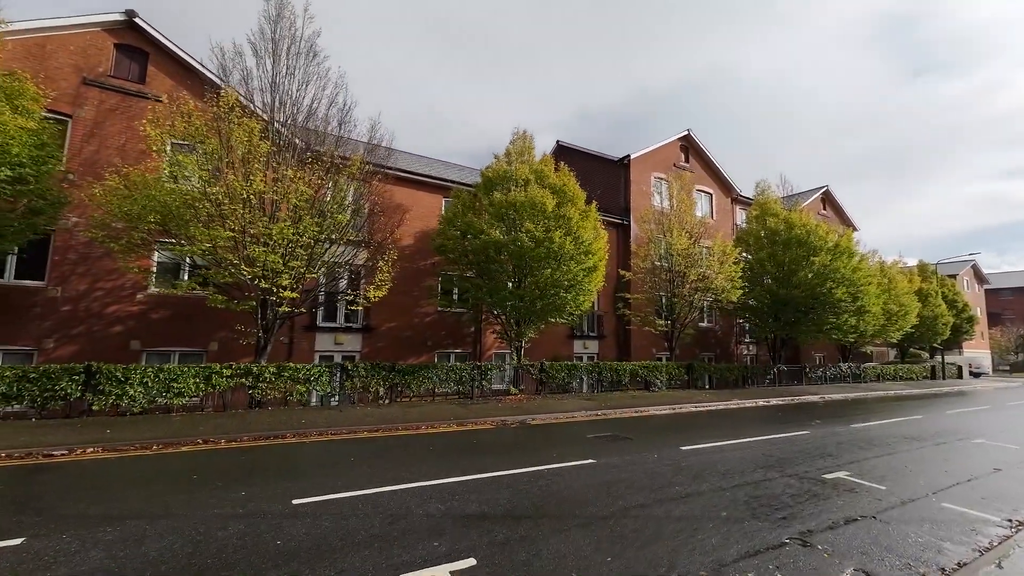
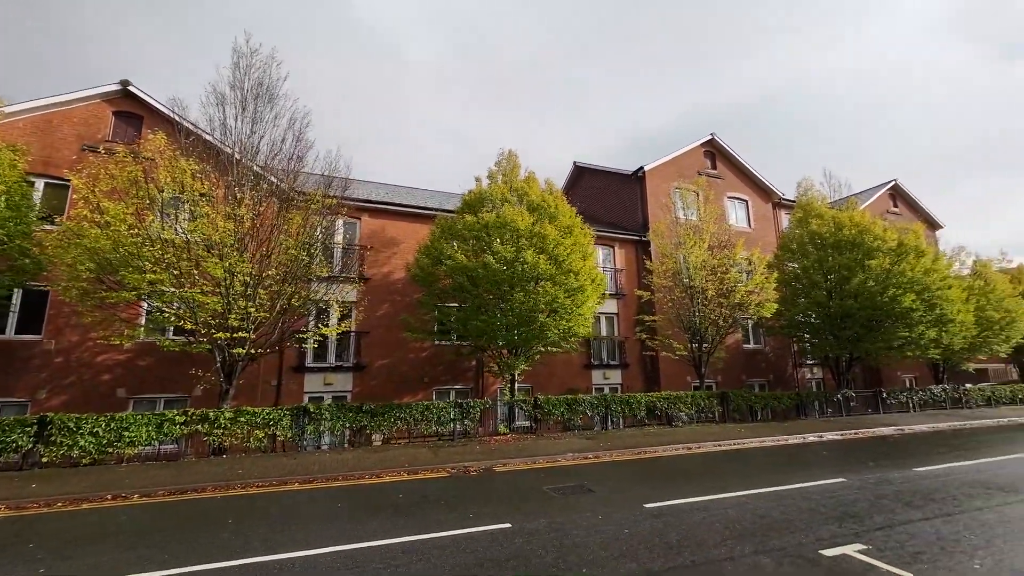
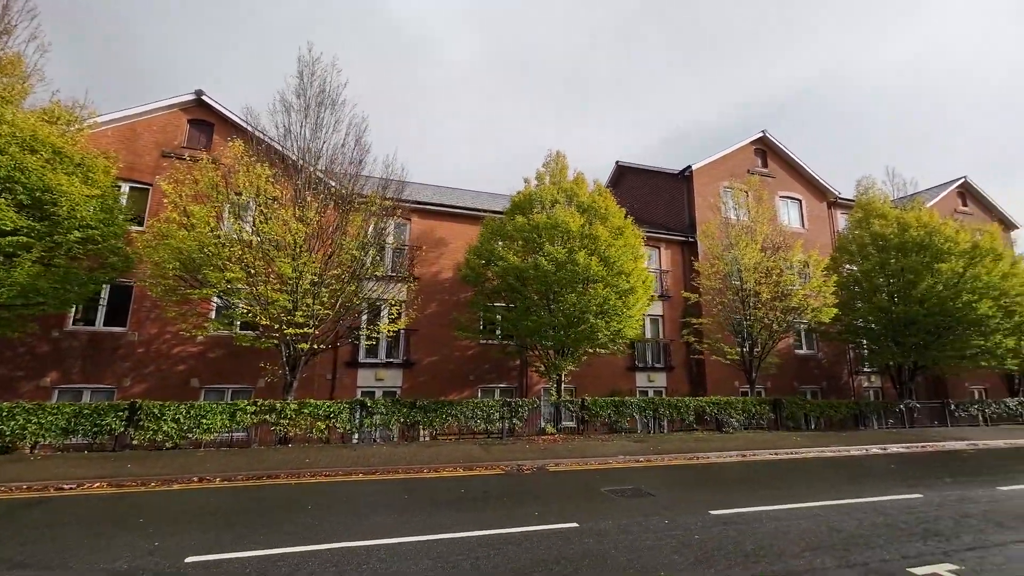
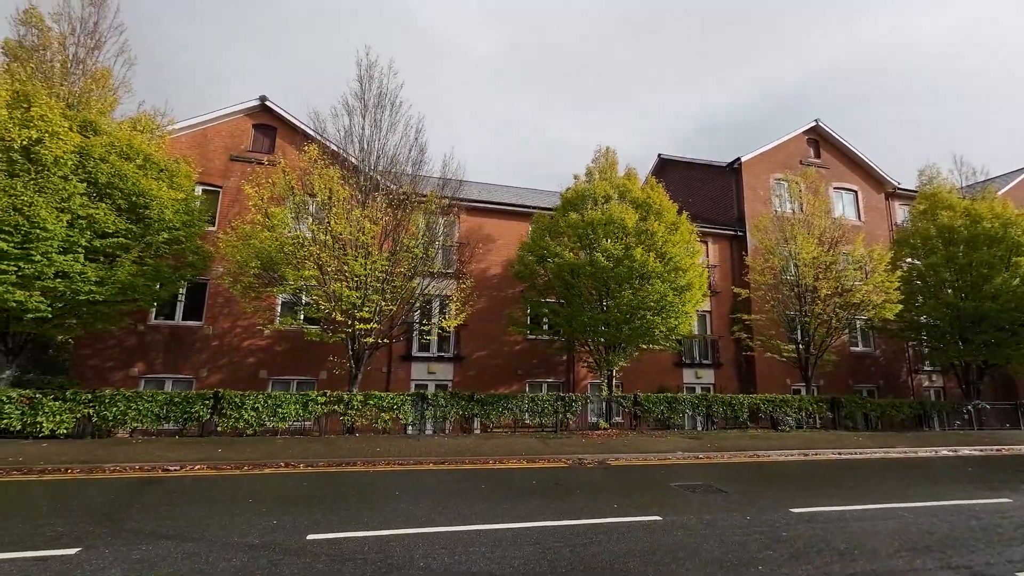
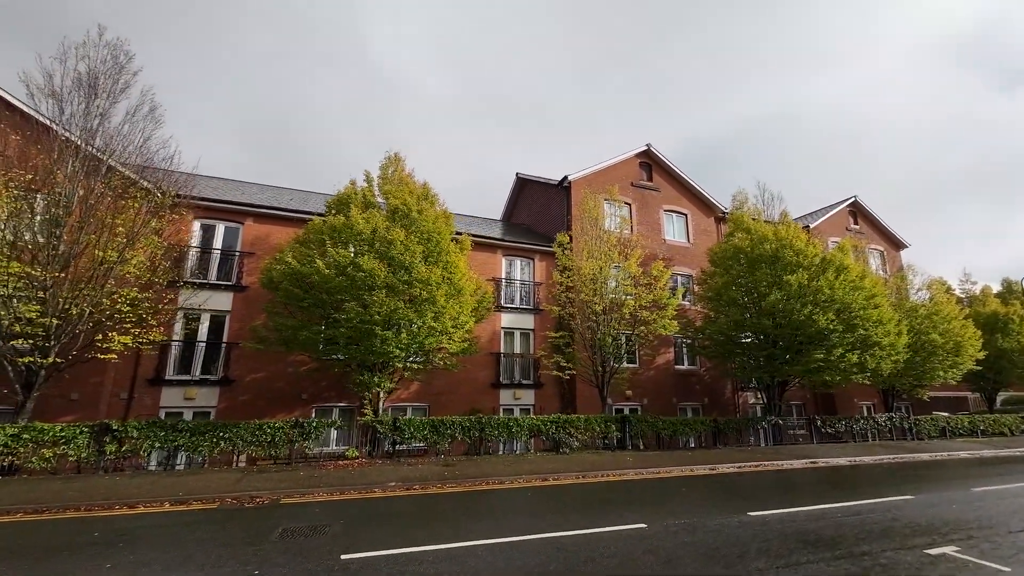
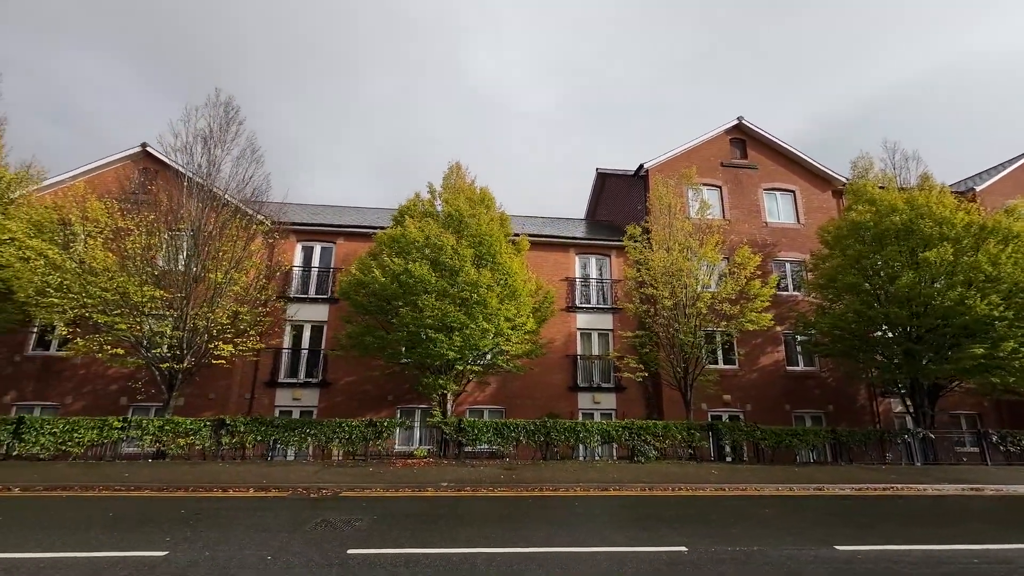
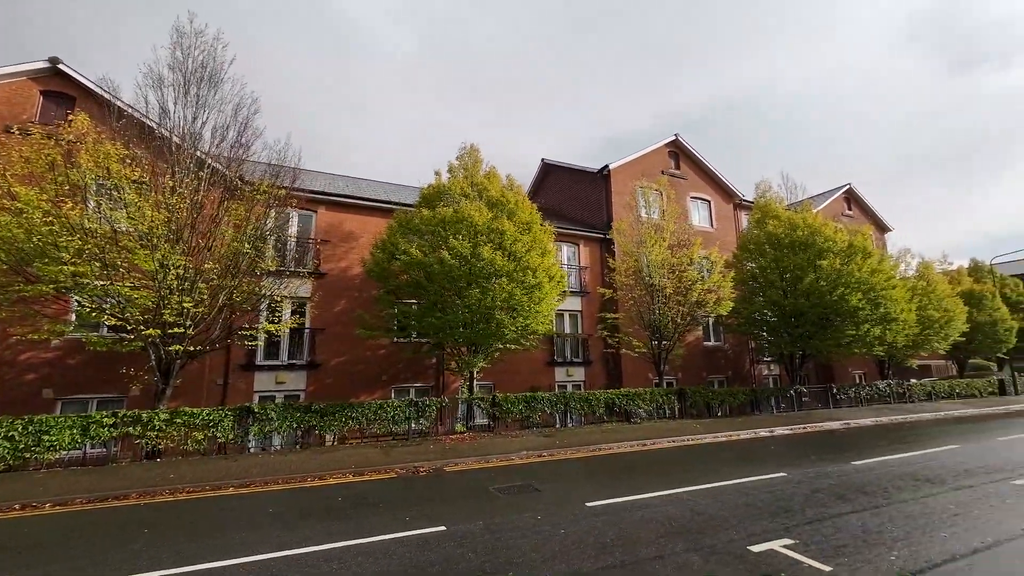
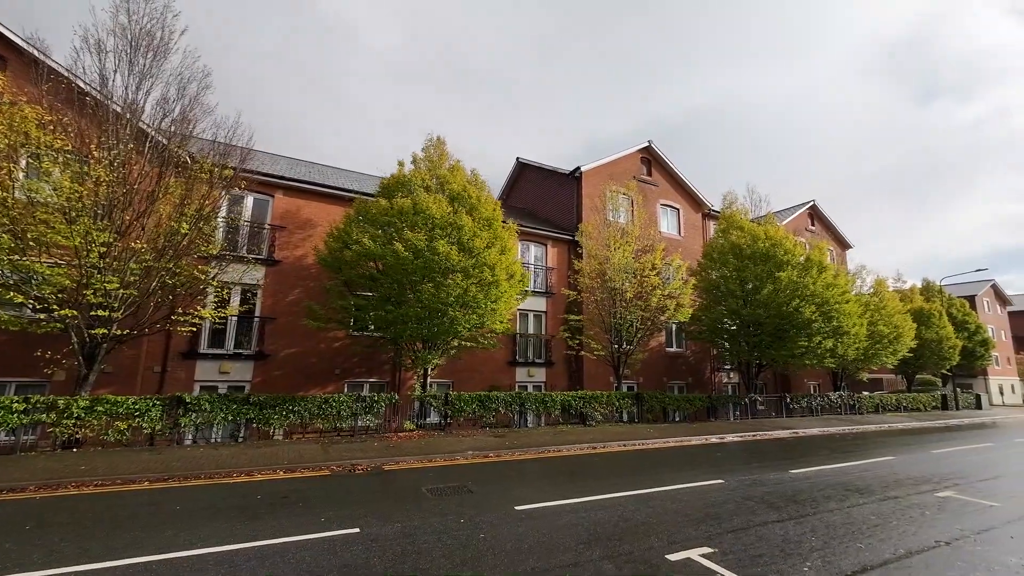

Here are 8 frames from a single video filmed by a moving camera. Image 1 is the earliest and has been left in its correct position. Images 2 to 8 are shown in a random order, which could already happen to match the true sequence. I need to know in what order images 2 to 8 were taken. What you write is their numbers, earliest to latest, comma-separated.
4, 3, 2, 7, 8, 5, 6
